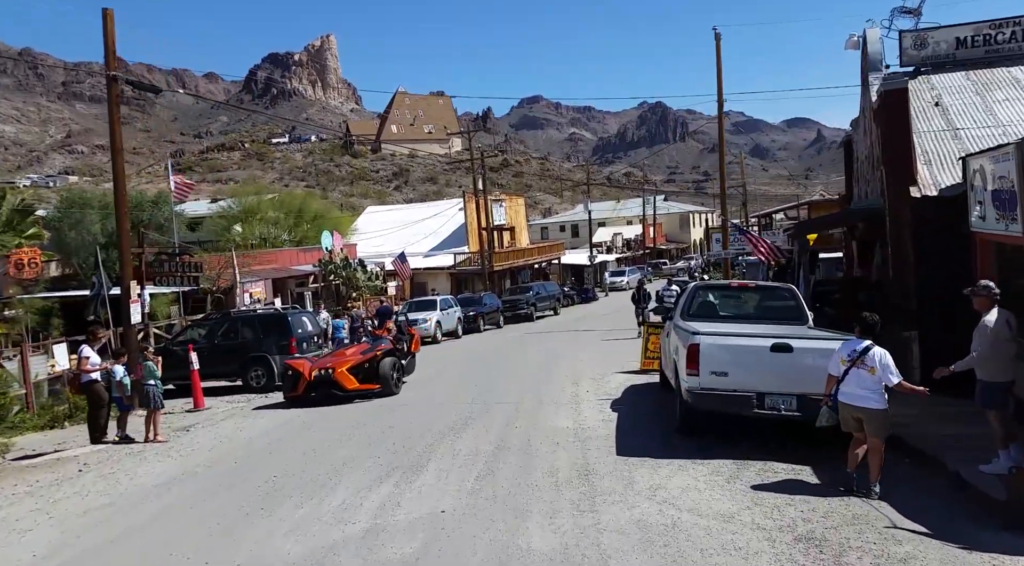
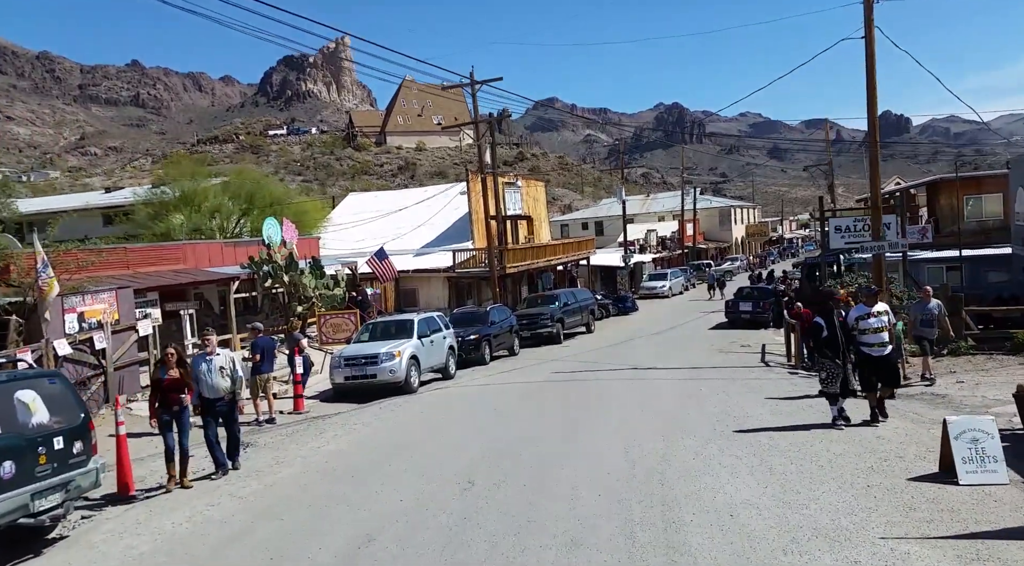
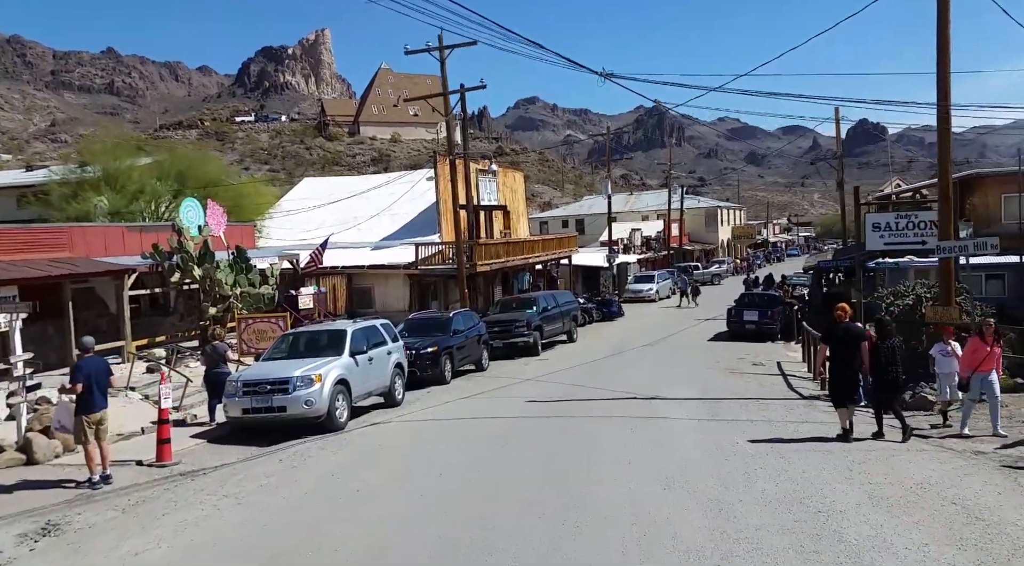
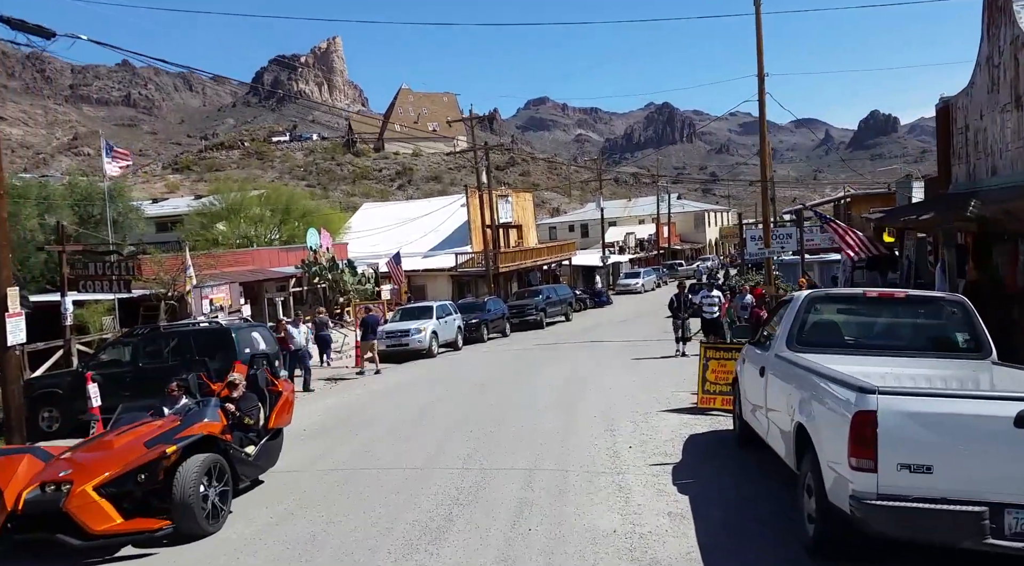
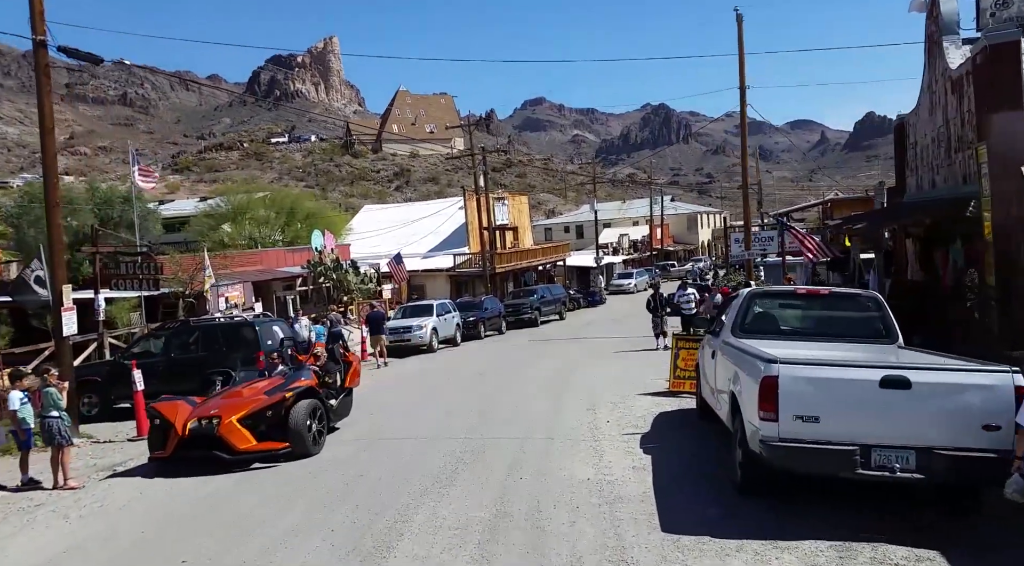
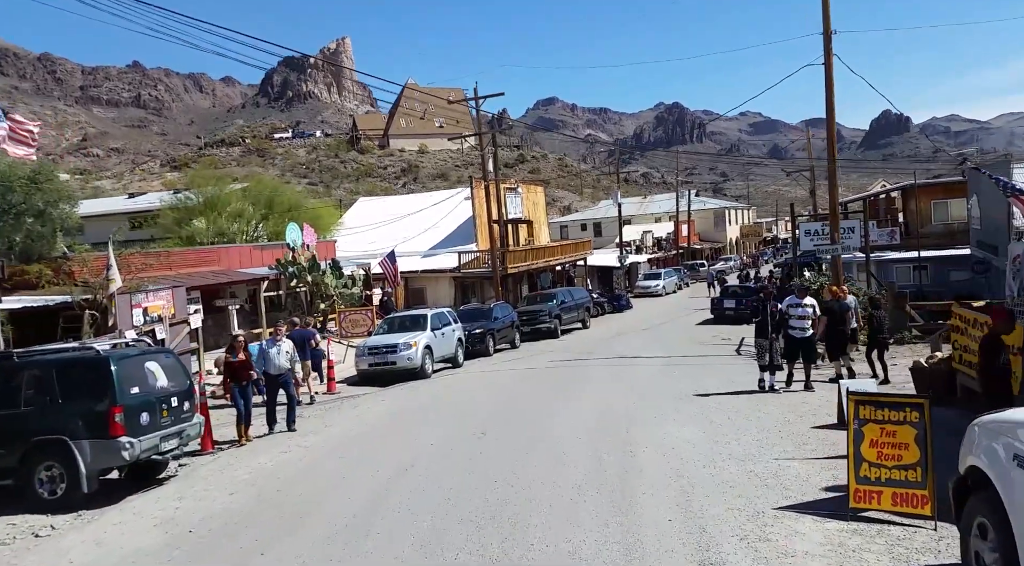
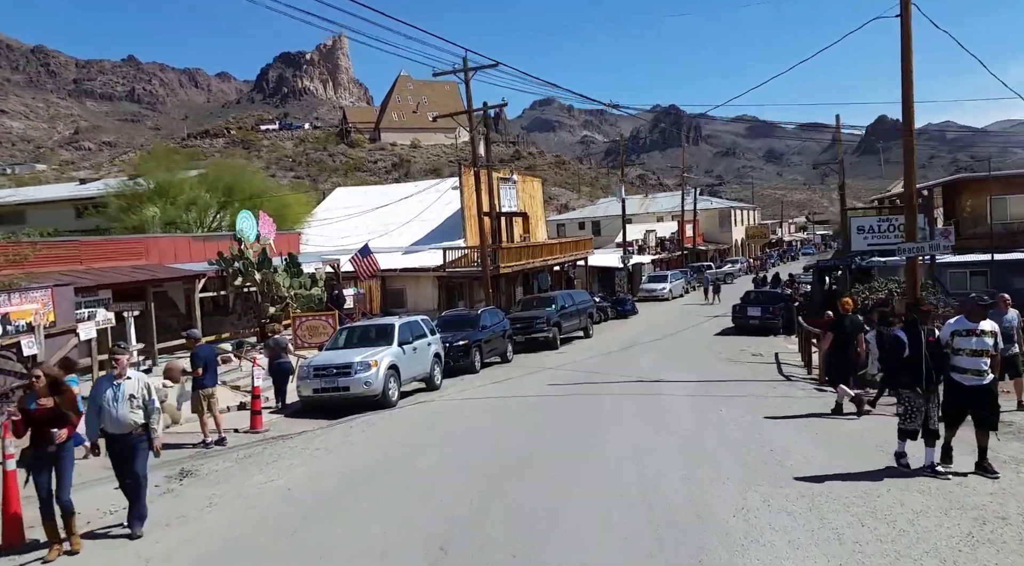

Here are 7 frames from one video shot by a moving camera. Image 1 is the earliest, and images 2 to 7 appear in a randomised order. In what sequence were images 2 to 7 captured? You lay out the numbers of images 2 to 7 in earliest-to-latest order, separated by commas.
5, 4, 6, 2, 7, 3
